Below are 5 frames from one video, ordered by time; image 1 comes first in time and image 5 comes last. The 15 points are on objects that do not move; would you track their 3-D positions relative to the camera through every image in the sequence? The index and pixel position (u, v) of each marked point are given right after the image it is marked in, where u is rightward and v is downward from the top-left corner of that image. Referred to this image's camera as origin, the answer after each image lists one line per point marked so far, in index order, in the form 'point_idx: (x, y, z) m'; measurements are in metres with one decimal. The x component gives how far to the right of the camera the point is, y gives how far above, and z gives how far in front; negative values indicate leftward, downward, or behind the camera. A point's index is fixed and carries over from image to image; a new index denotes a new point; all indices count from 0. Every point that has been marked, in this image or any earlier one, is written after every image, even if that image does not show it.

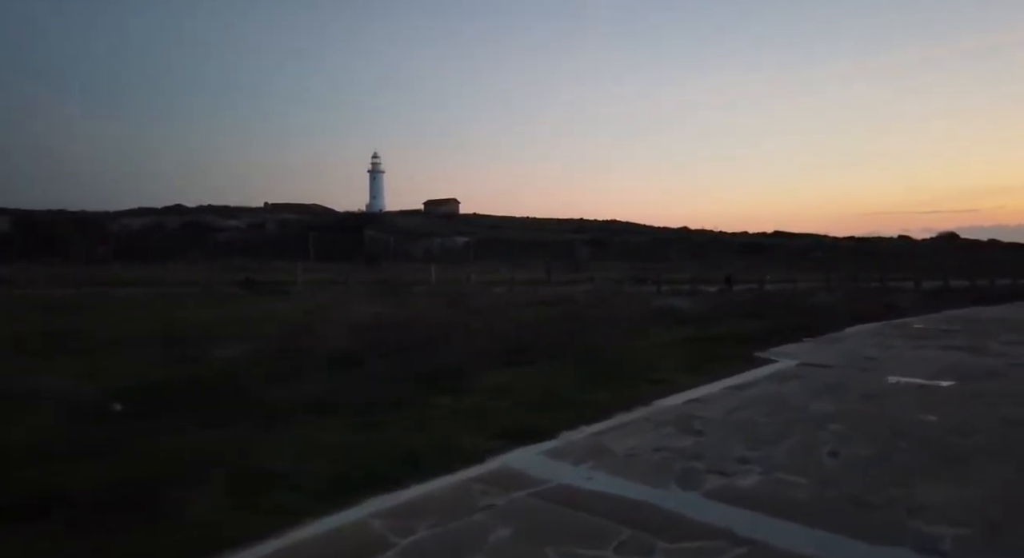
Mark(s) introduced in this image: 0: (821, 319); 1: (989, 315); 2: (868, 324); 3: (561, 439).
0: (+7.4, -1.0, +15.6) m
1: (+13.7, -1.1, +18.7) m
2: (+8.0, -1.1, +14.7) m
3: (+0.4, -1.3, +5.3) m
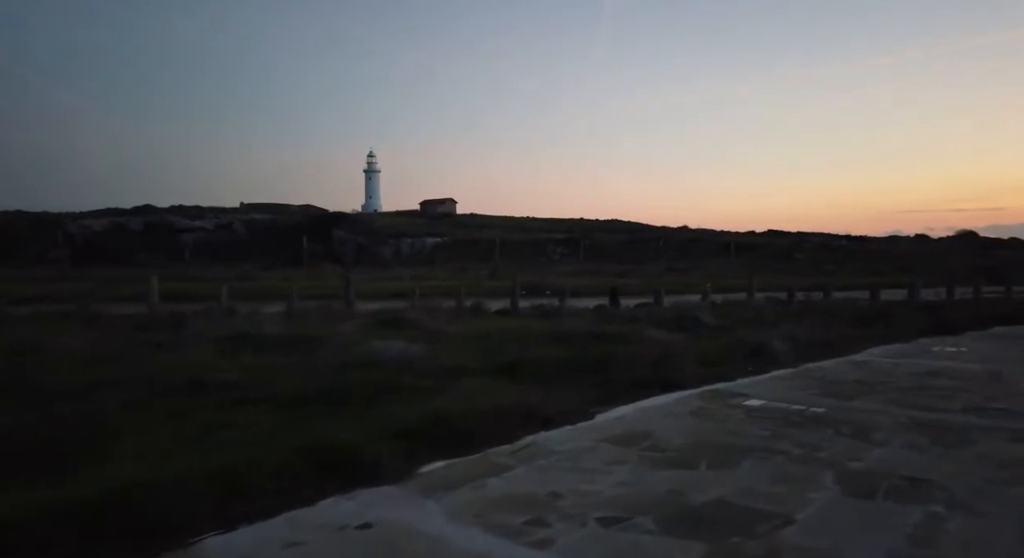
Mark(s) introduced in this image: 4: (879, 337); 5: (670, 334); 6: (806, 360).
0: (+1.1, -1.5, +9.0) m
1: (+7.4, -1.6, +12.1) m
2: (+1.7, -1.6, +8.0) m
3: (-5.9, -1.8, -1.4) m
4: (+9.0, -1.5, +16.0) m
5: (+3.6, -1.3, +15.0) m
6: (+5.5, -1.5, +12.1) m
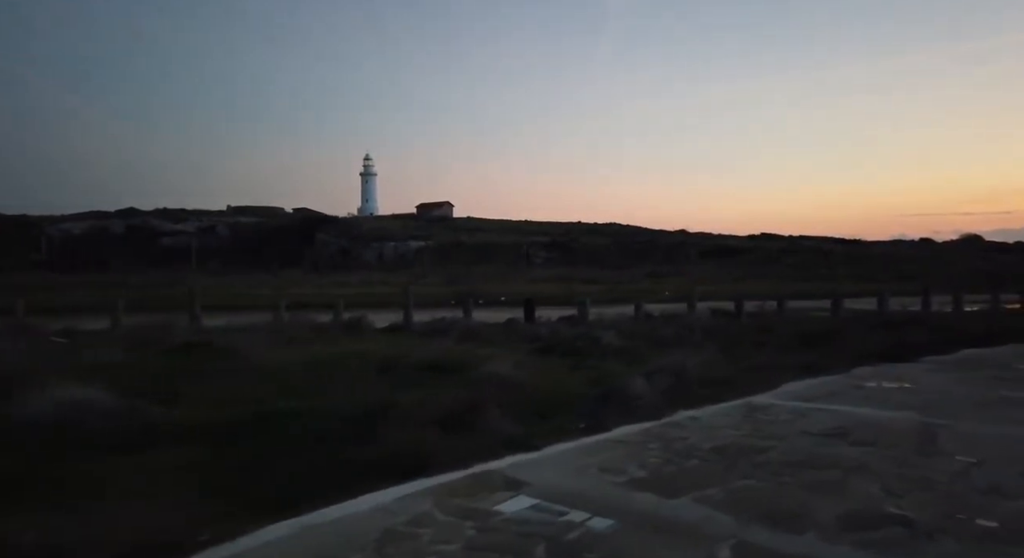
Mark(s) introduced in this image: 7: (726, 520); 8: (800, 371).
0: (-2.1, -1.7, +5.8) m
1: (+4.3, -1.8, +8.9) m
2: (-1.4, -1.8, +4.9) m
3: (-9.0, -2.0, -4.5) m
4: (+5.8, -1.8, +12.9) m
5: (+0.4, -1.5, +11.8) m
6: (+2.3, -1.8, +9.0) m
7: (+1.7, -1.9, +5.1) m
8: (+5.5, -1.8, +12.6) m
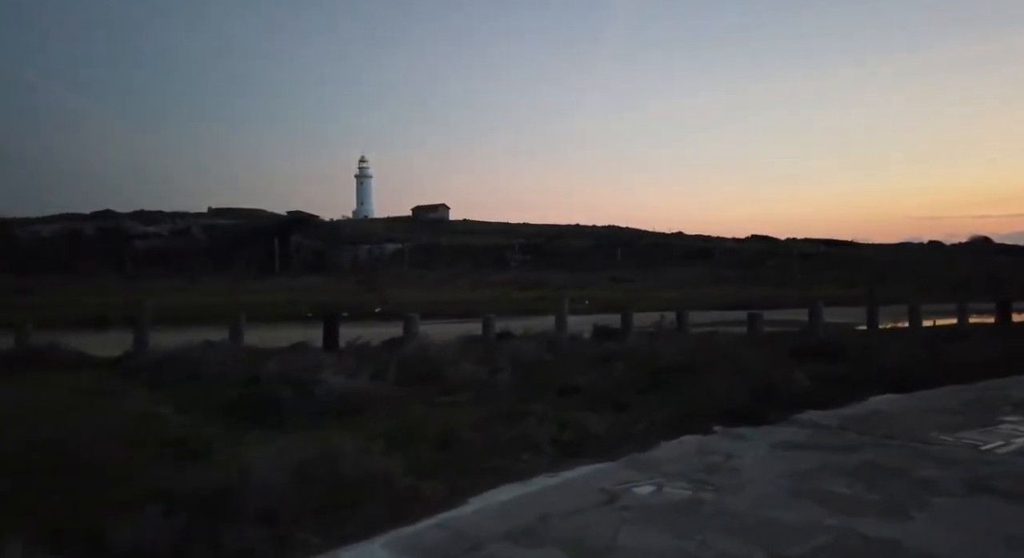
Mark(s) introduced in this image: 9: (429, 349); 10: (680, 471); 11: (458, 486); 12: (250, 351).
0: (-7.1, -2.0, +0.8) m
1: (-0.7, -2.1, +4.0) m
2: (-6.4, -2.1, -0.1) m
3: (-14.0, -2.3, -9.5) m
4: (+0.8, -2.1, +7.9) m
5: (-4.6, -1.8, +6.9) m
6: (-2.7, -2.0, +4.0) m
7: (-3.3, -2.1, +0.1) m
8: (+0.5, -2.1, +7.6) m
9: (-1.8, -1.6, +15.1) m
10: (+2.0, -2.1, +7.4) m
11: (-0.5, -2.1, +6.6) m
12: (-5.8, -1.6, +14.5) m
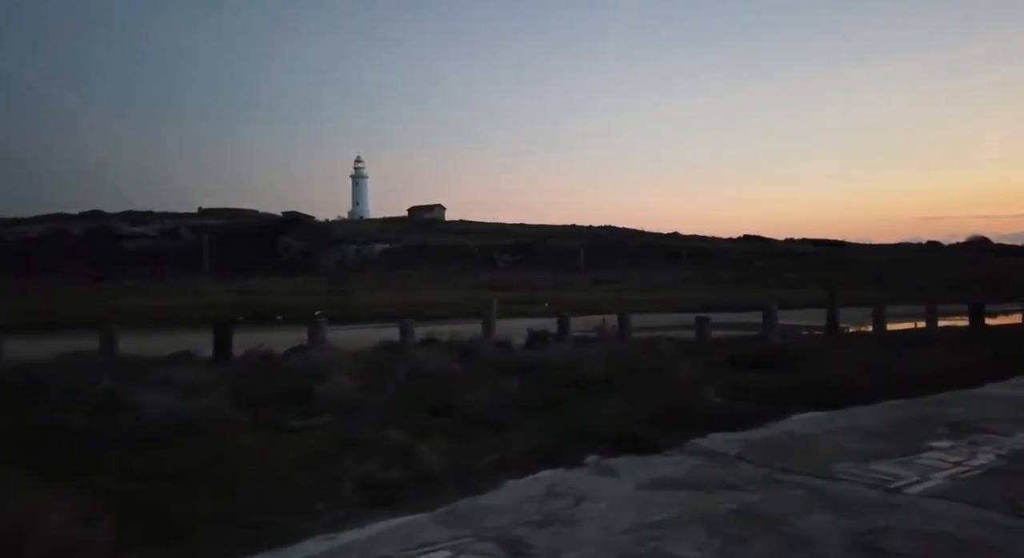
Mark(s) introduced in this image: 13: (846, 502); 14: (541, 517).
0: (-9.1, -2.1, -0.6) m
1: (-2.7, -2.2, +2.5) m
2: (-8.4, -2.1, -1.5) m
3: (-16.0, -2.4, -11.0) m
4: (-1.2, -2.1, +6.4) m
5: (-6.6, -1.9, +5.4) m
6: (-4.7, -2.1, +2.6) m
7: (-5.2, -2.2, -1.3) m
8: (-1.5, -2.1, +6.1) m
9: (-3.8, -1.6, +13.6) m
10: (0.0, -2.2, +6.0) m
11: (-2.4, -2.1, +5.1) m
12: (-7.8, -1.7, +13.1) m
13: (+3.4, -2.2, +6.6) m
14: (+0.4, -2.2, +6.2) m
